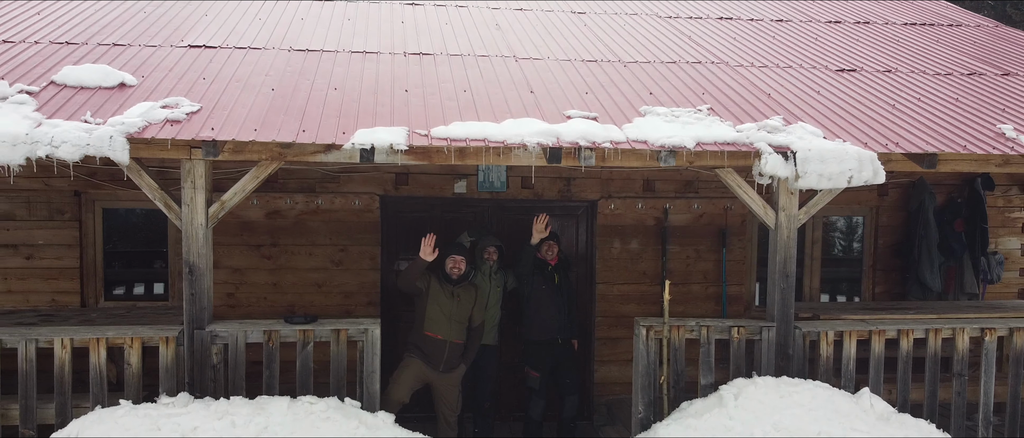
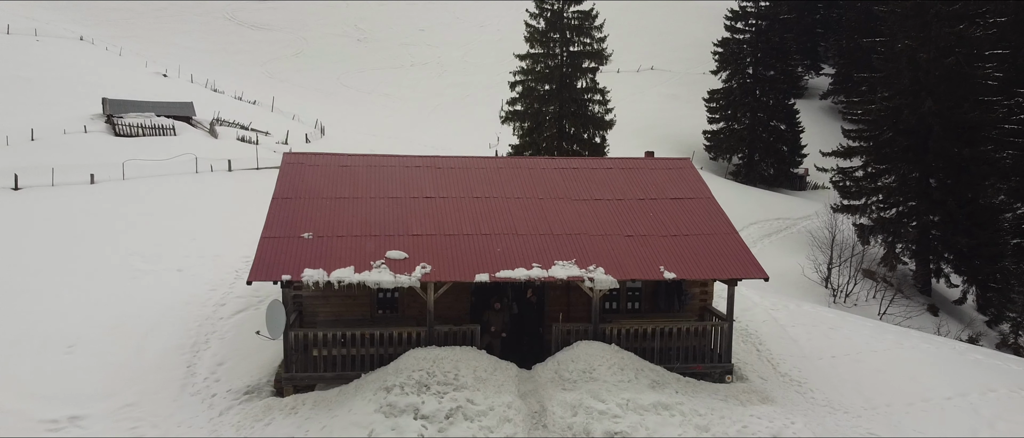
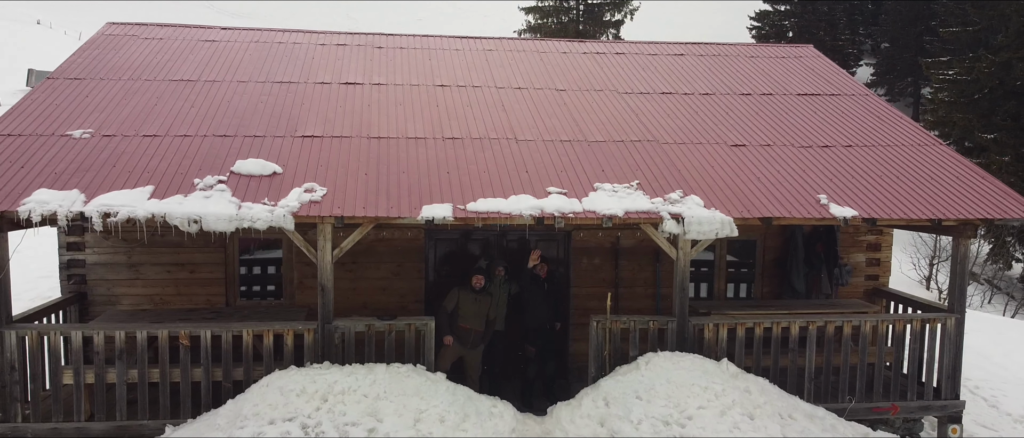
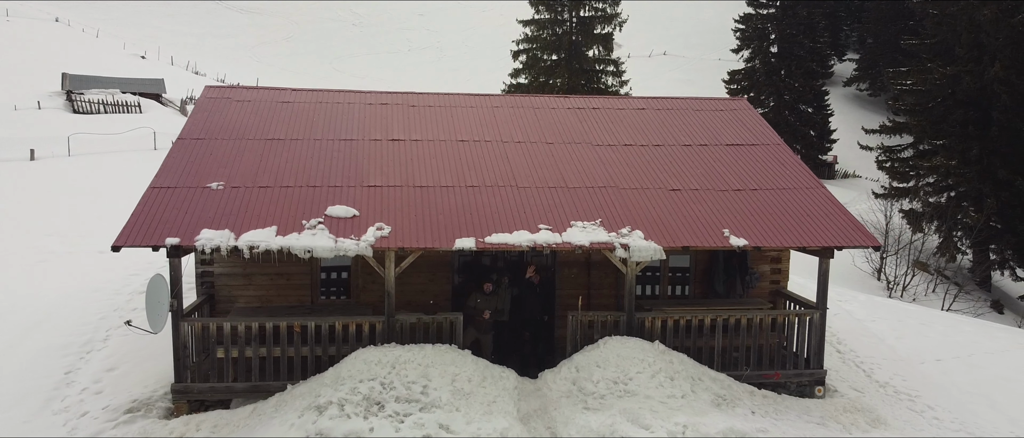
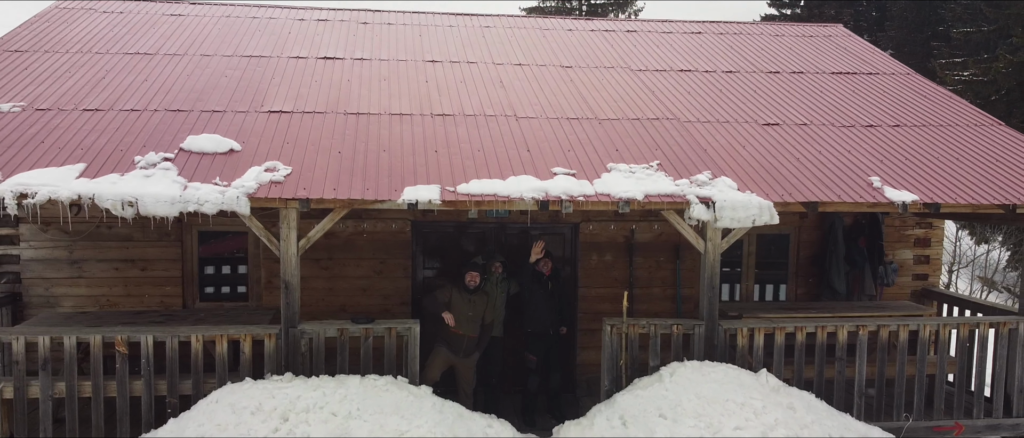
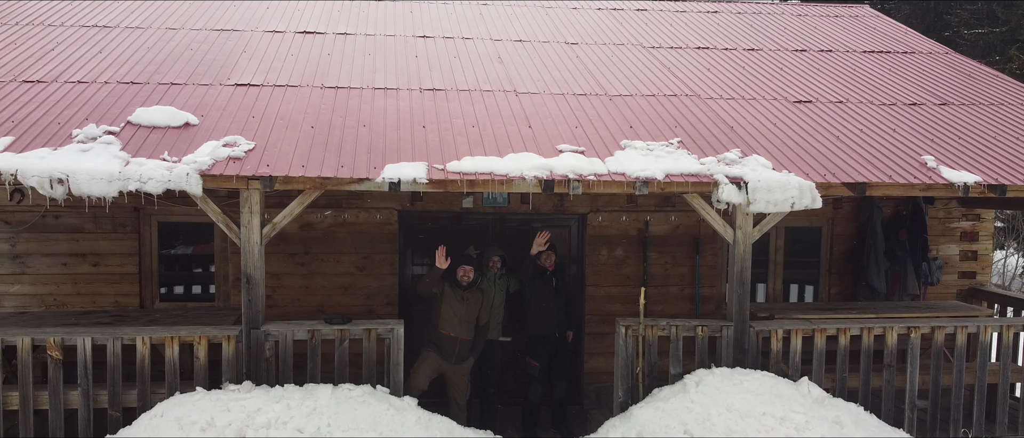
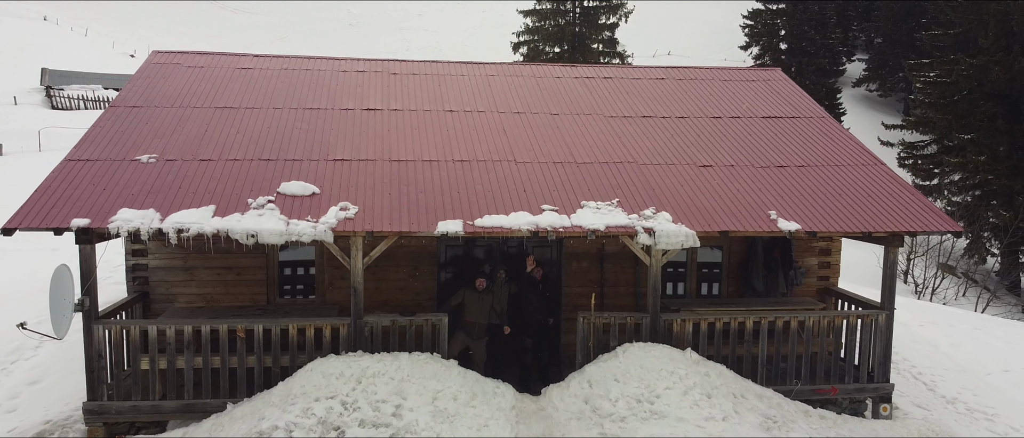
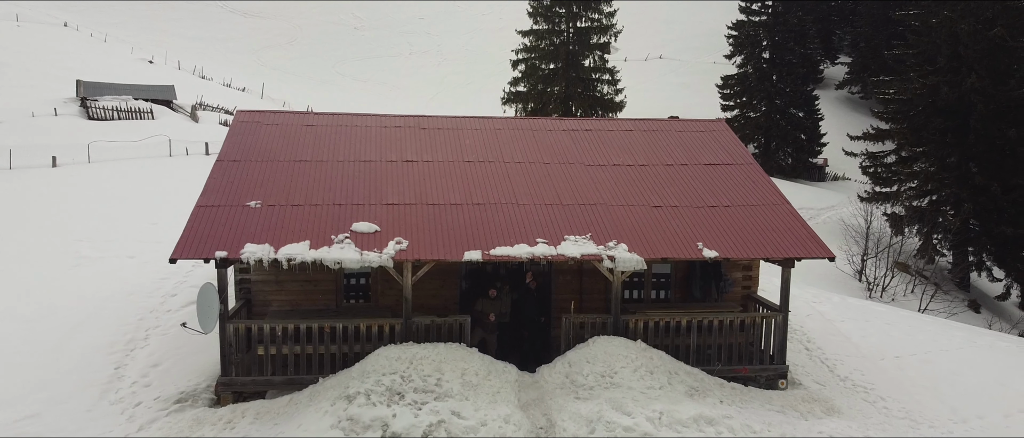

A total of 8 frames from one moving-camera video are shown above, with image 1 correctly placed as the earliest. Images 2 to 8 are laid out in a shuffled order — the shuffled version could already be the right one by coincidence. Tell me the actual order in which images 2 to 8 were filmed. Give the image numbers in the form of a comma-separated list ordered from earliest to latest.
6, 5, 3, 7, 4, 8, 2
